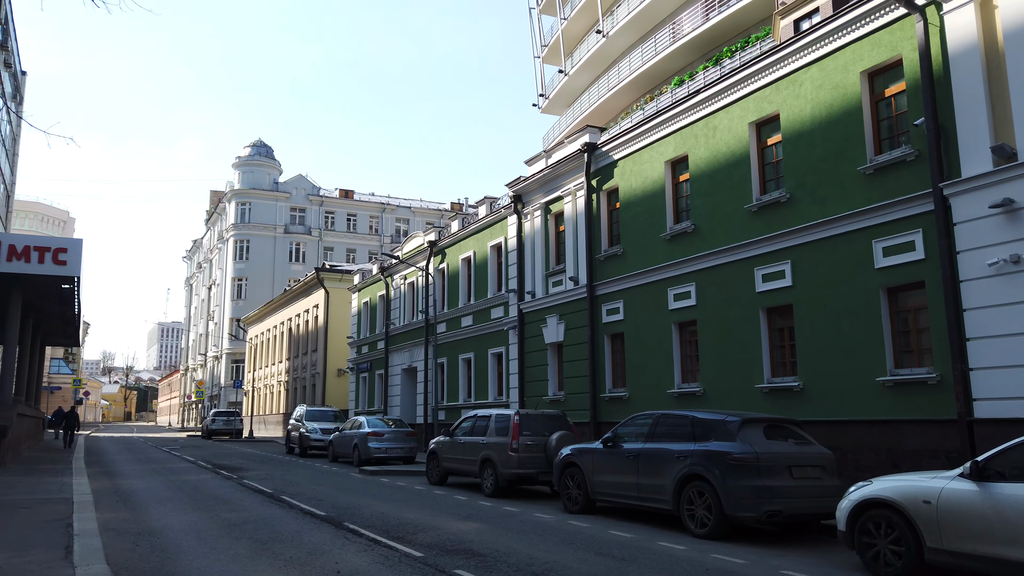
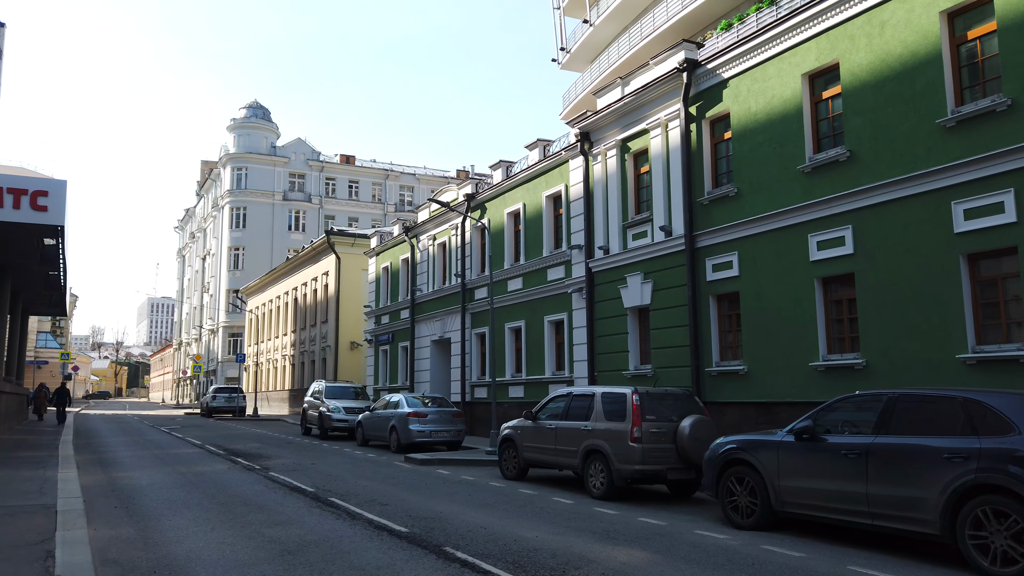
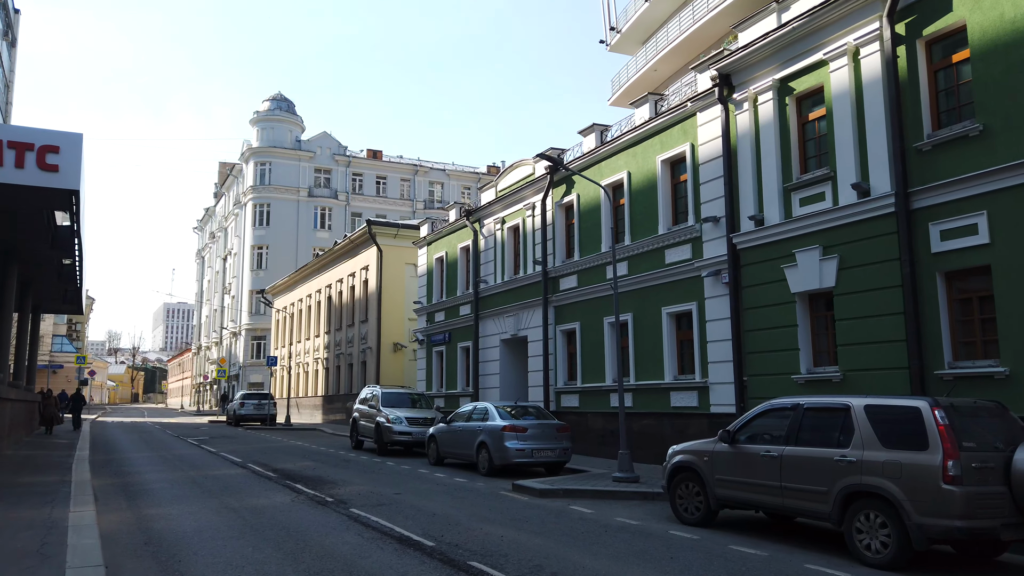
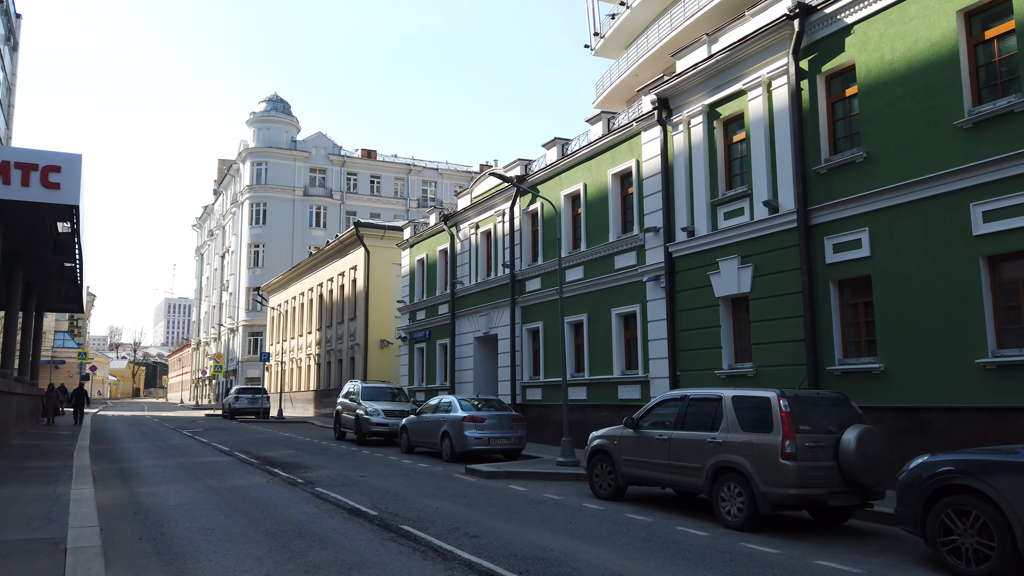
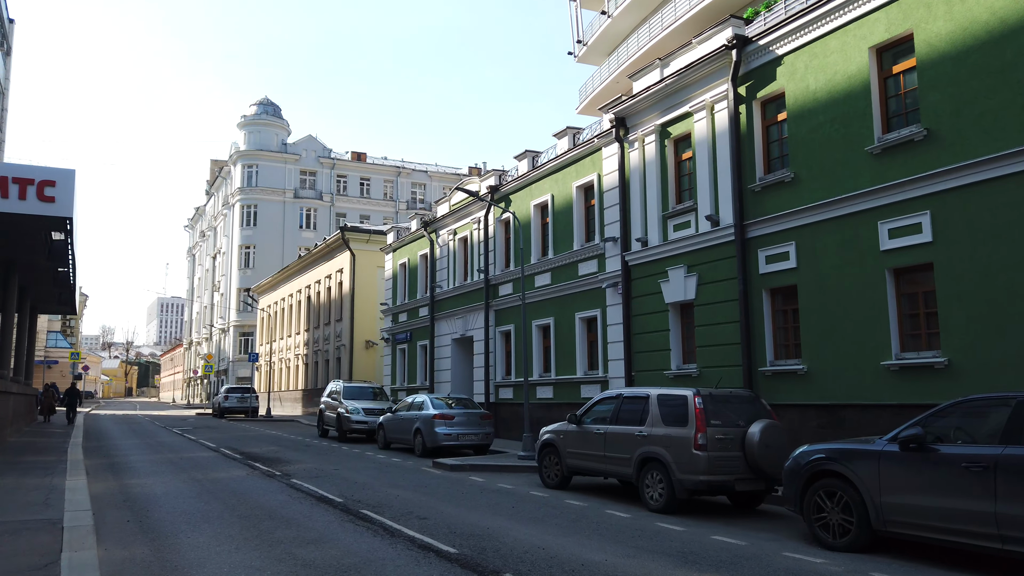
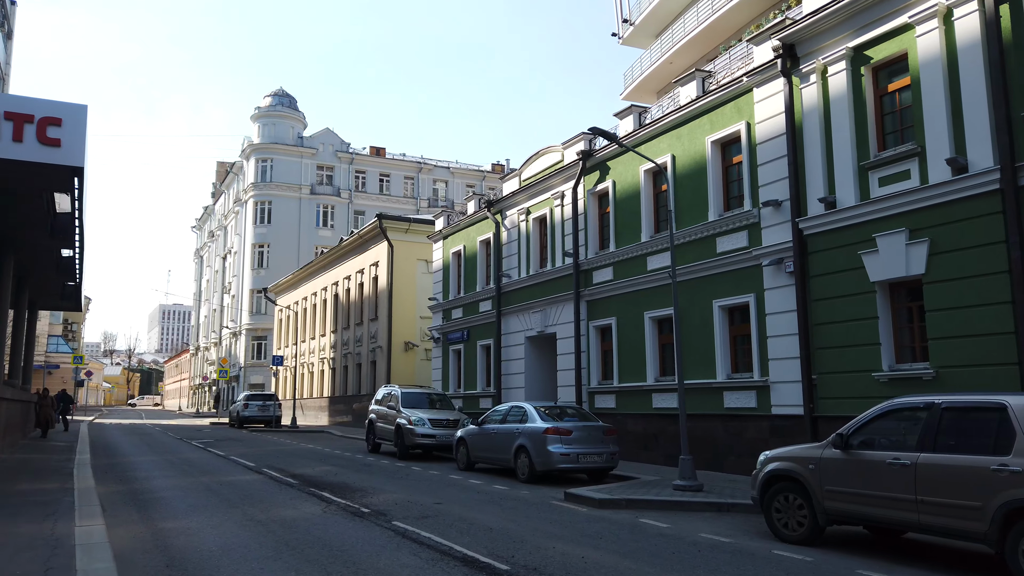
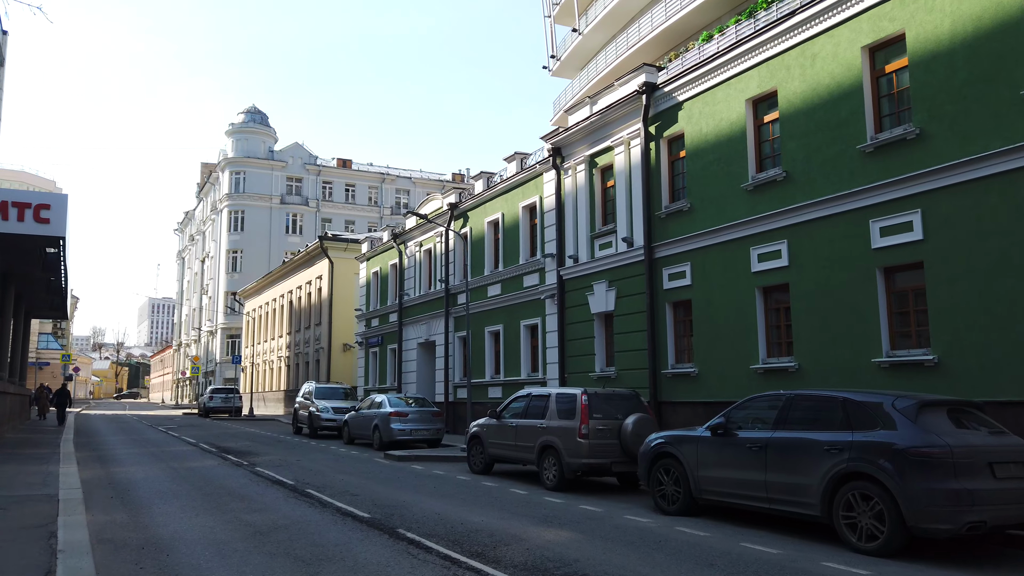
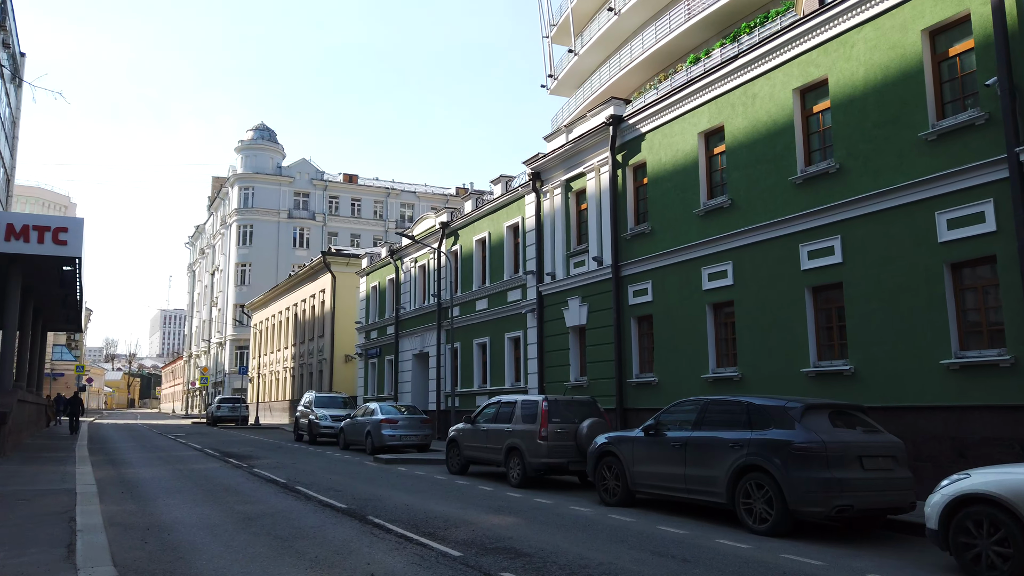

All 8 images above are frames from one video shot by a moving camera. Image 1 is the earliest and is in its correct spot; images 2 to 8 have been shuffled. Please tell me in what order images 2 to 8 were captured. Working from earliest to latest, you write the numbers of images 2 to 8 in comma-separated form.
8, 7, 2, 5, 4, 3, 6
